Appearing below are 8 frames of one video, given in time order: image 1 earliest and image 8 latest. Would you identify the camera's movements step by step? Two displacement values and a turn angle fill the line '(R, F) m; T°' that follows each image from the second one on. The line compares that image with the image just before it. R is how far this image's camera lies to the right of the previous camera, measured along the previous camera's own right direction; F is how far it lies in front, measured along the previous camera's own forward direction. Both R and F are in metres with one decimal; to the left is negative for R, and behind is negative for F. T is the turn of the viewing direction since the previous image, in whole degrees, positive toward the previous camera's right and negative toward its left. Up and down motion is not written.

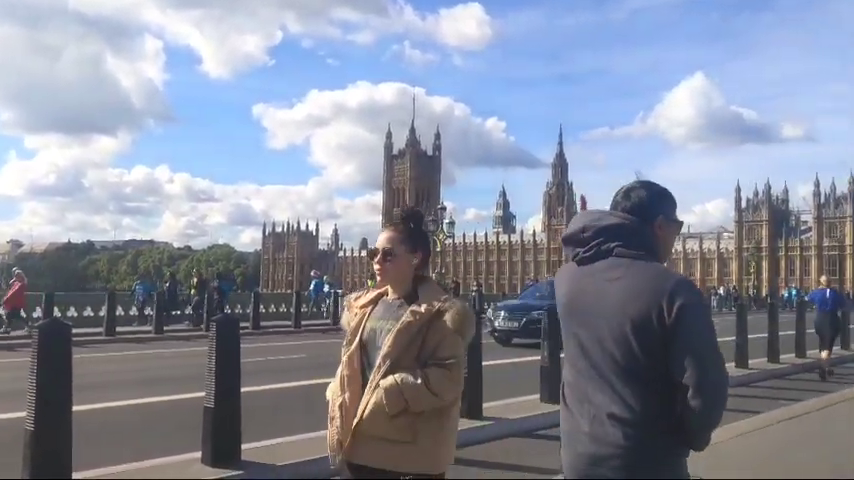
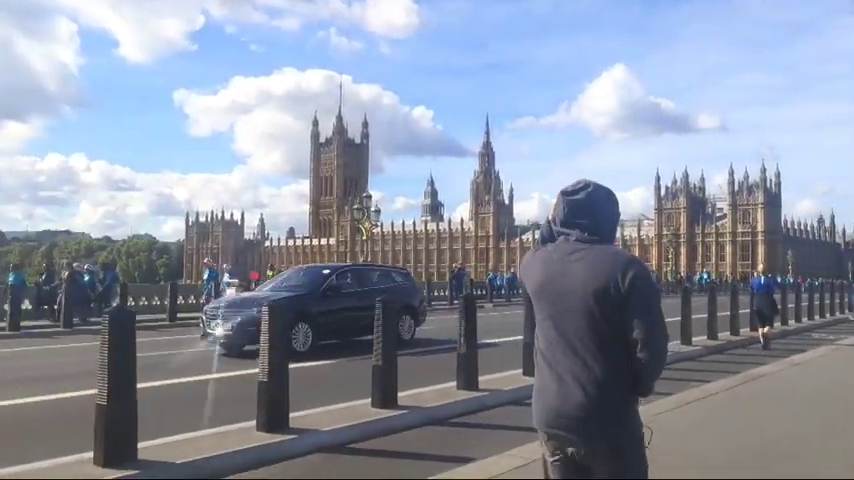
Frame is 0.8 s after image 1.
(+0.1, 0.0) m; +5°
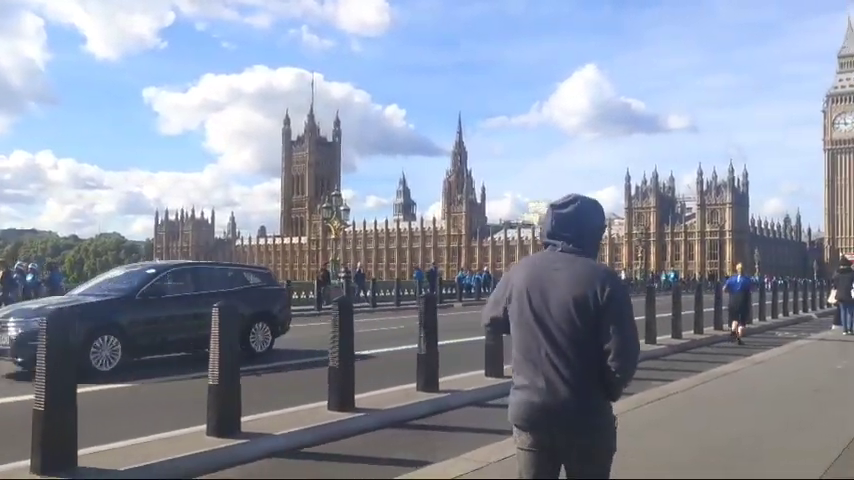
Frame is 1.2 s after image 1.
(+0.1, +0.1) m; +2°
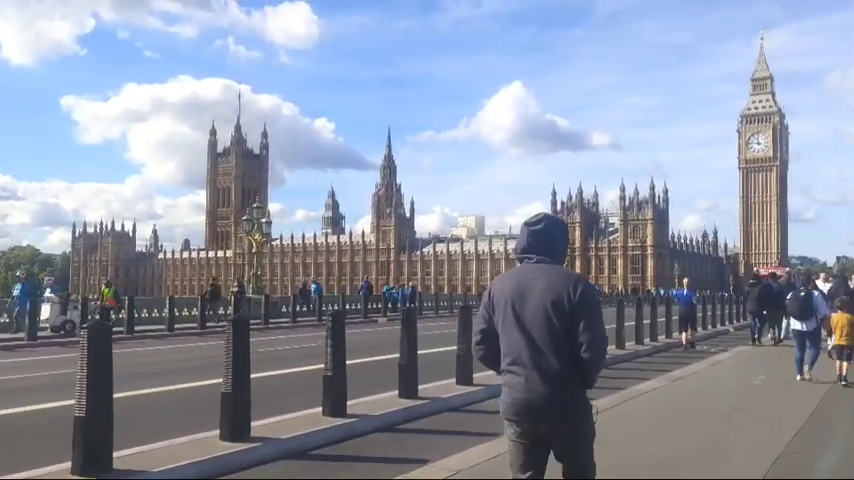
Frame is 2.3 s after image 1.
(-2.2, -3.0) m; +5°
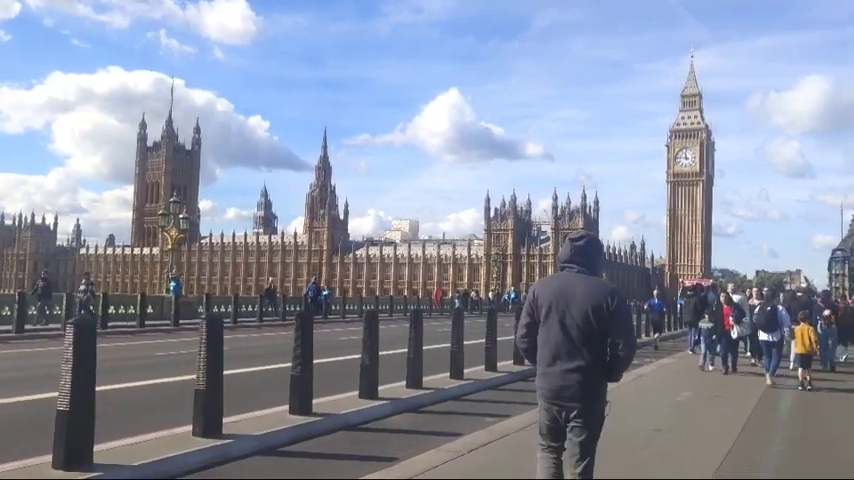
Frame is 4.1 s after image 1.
(-0.6, -0.4) m; +5°
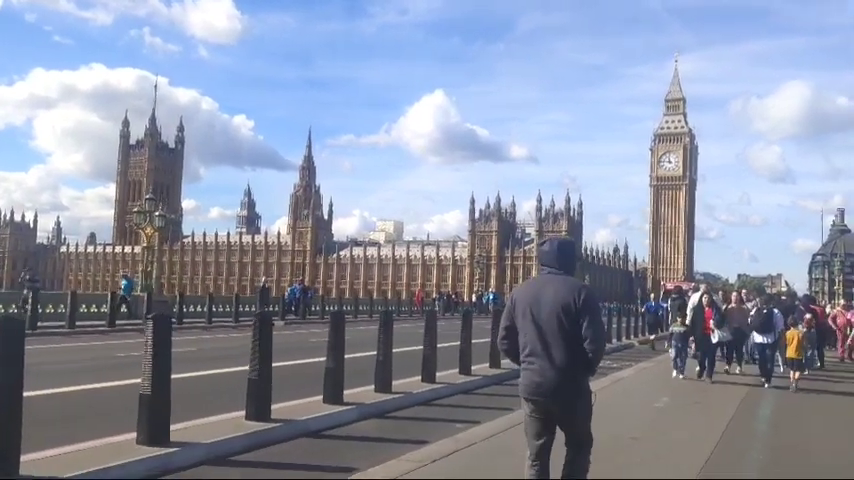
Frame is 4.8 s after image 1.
(+0.3, +0.7) m; +1°
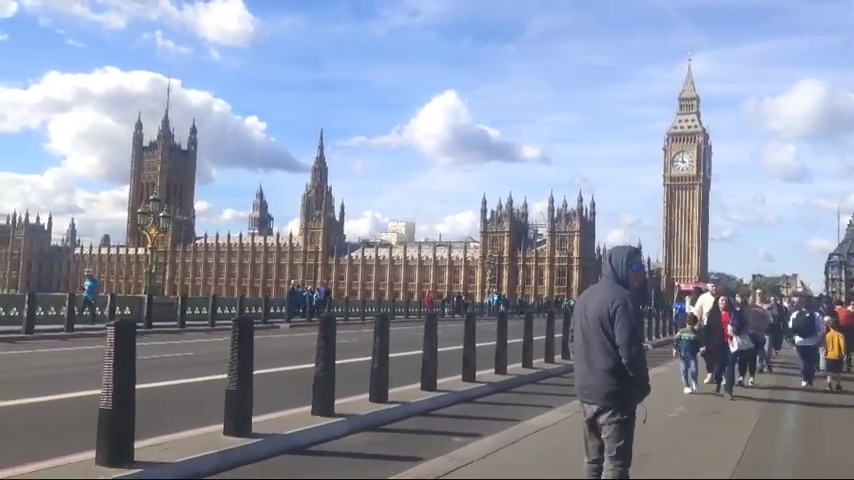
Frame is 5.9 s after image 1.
(+0.3, +1.0) m; -1°
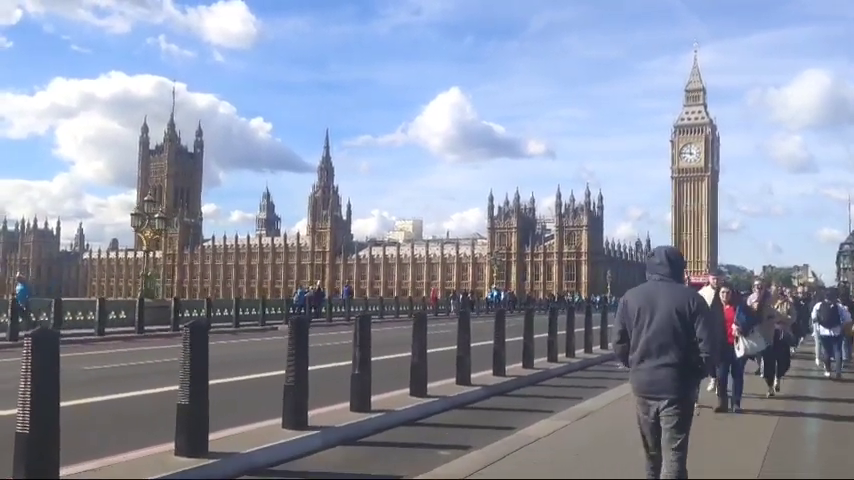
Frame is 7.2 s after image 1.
(-0.5, -0.7) m; -1°
